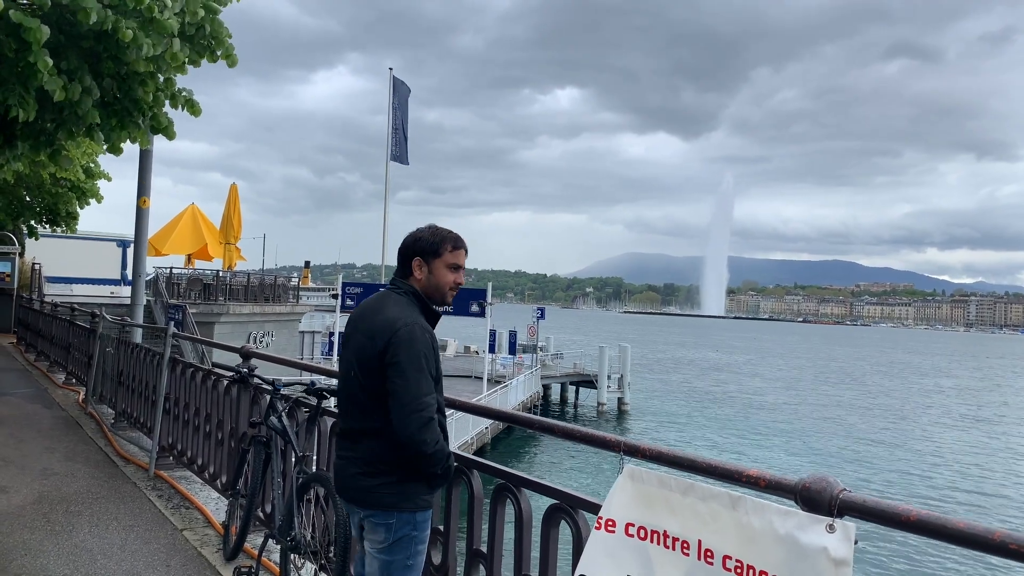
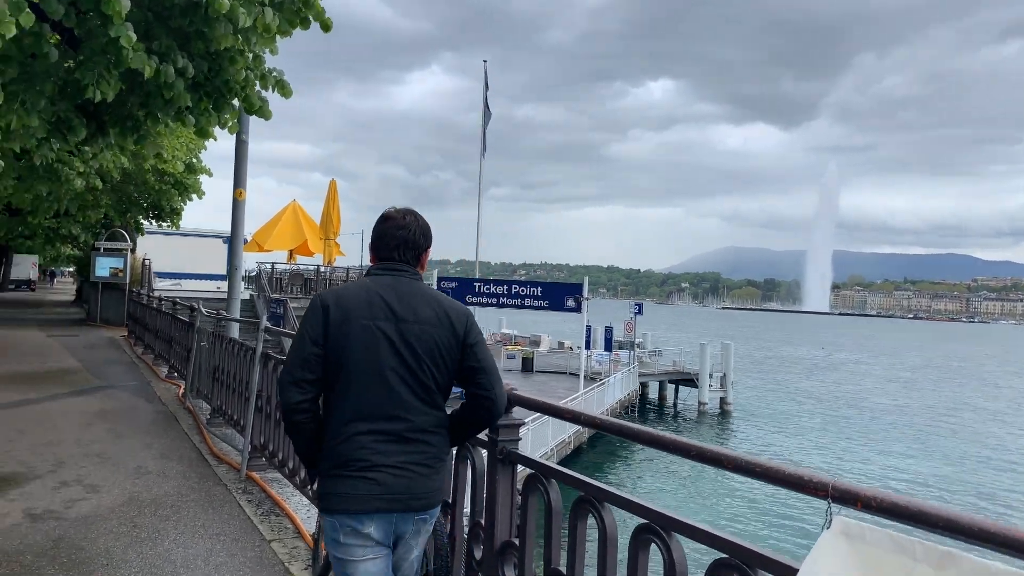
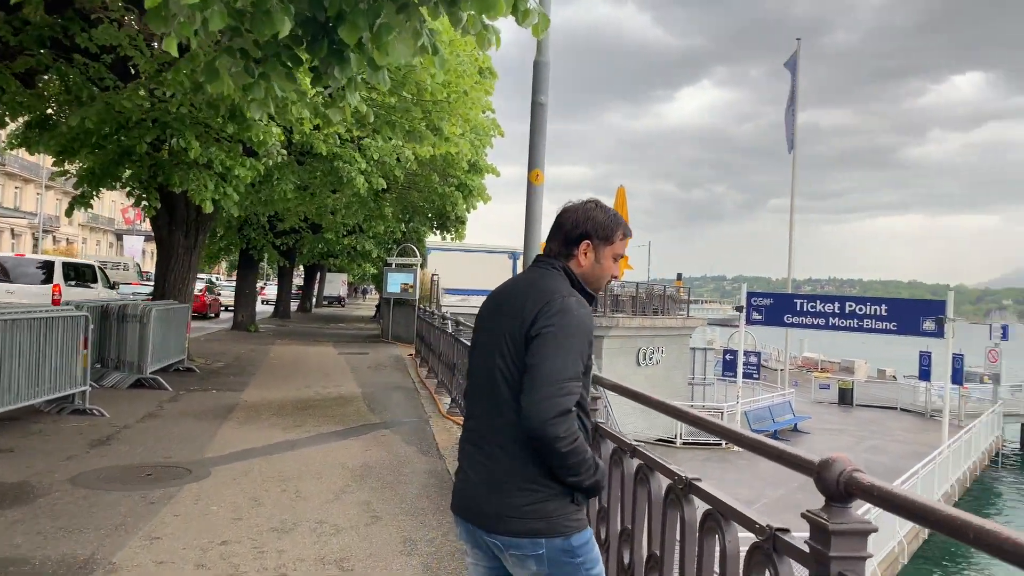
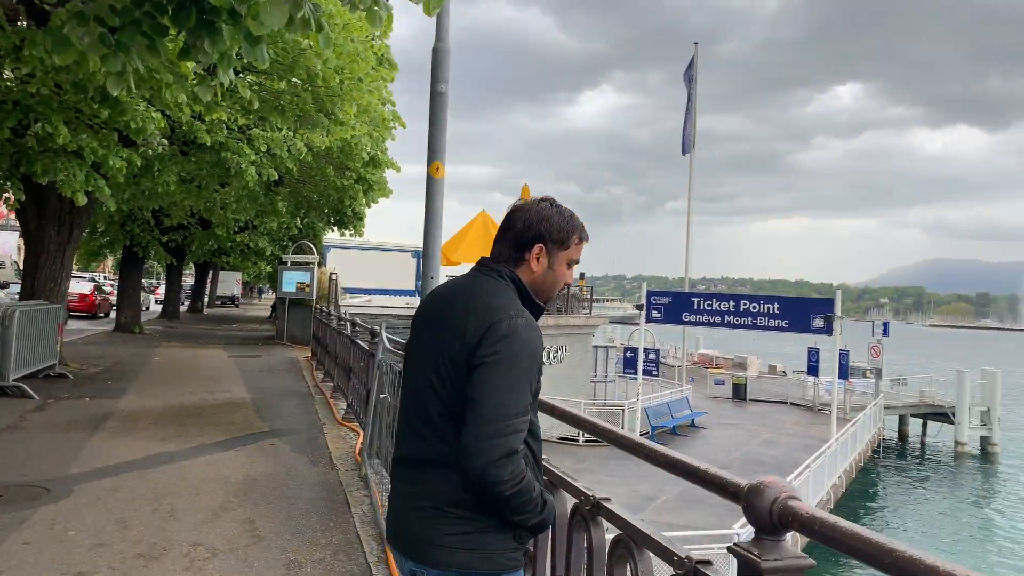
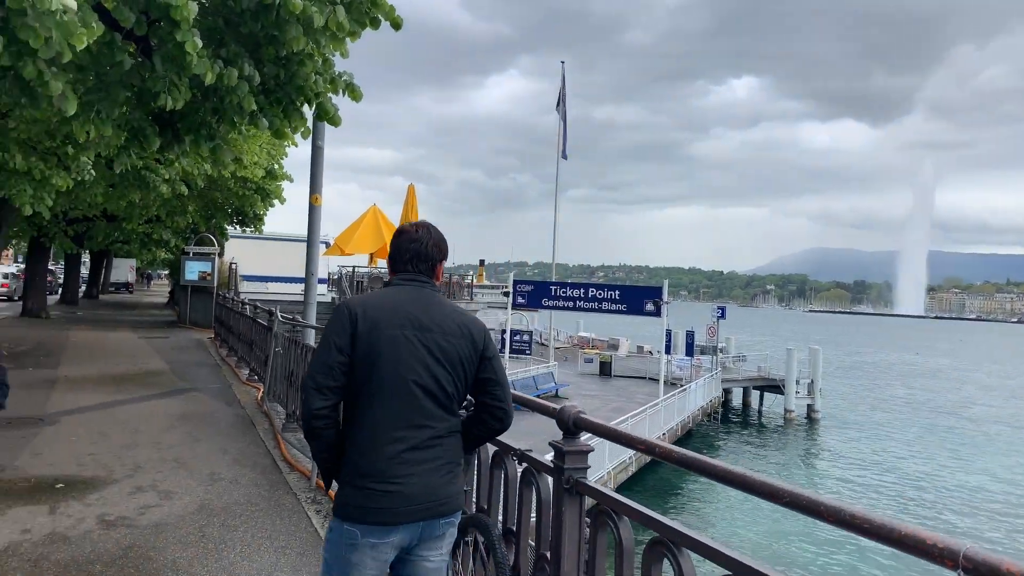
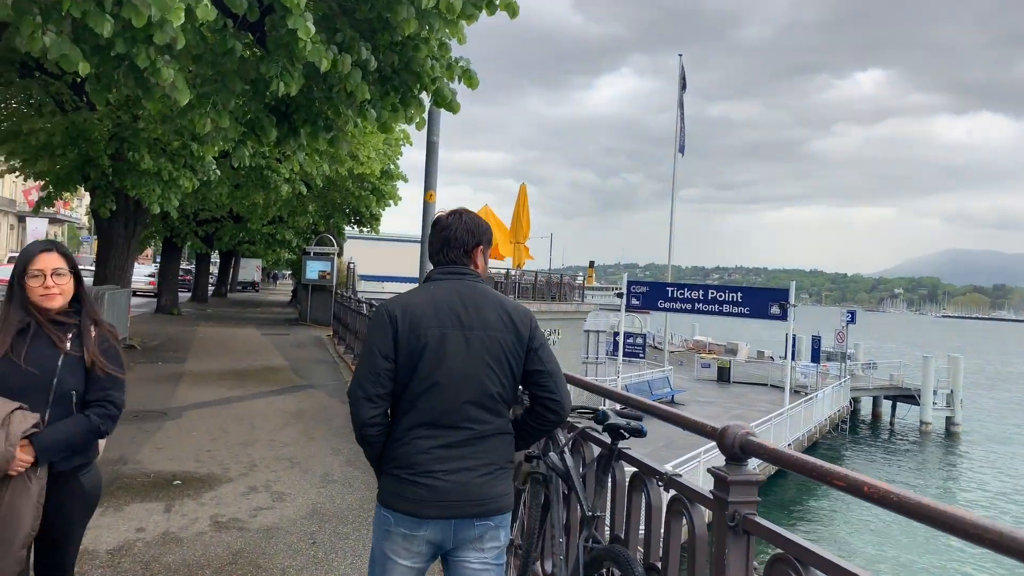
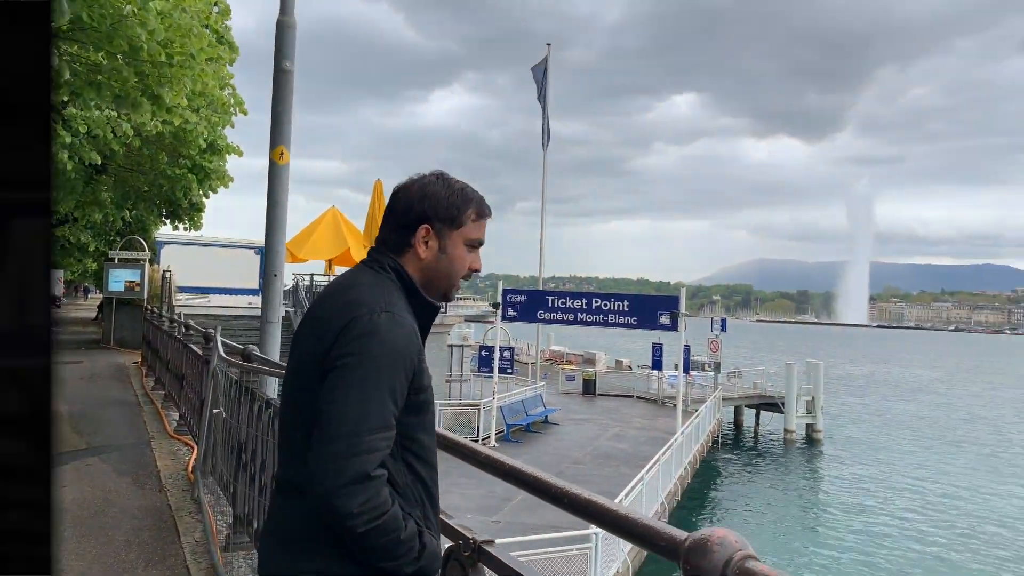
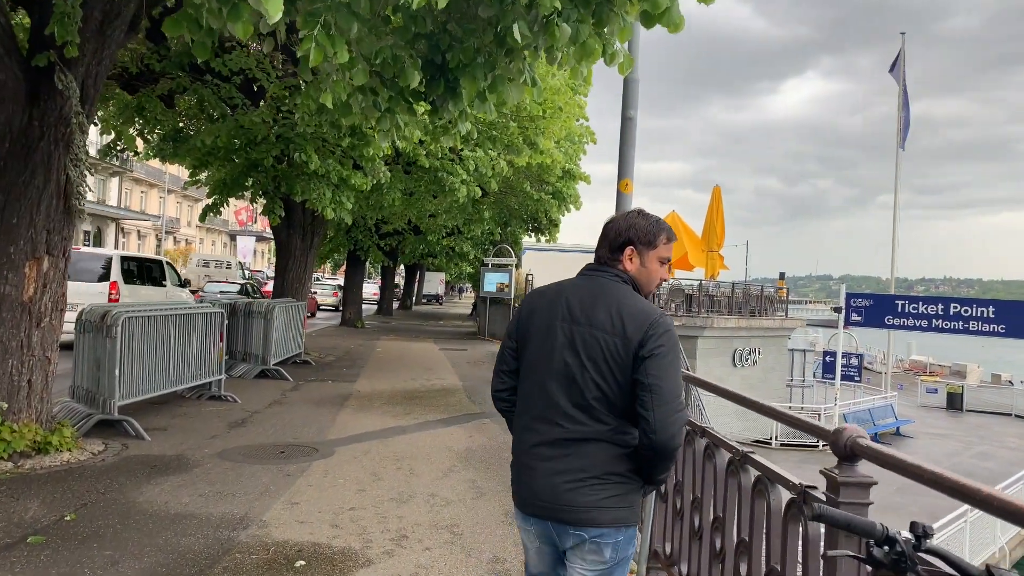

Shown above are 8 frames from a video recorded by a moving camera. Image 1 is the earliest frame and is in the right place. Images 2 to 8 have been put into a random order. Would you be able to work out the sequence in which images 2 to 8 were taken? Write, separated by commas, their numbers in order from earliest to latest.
2, 5, 6, 8, 3, 4, 7
